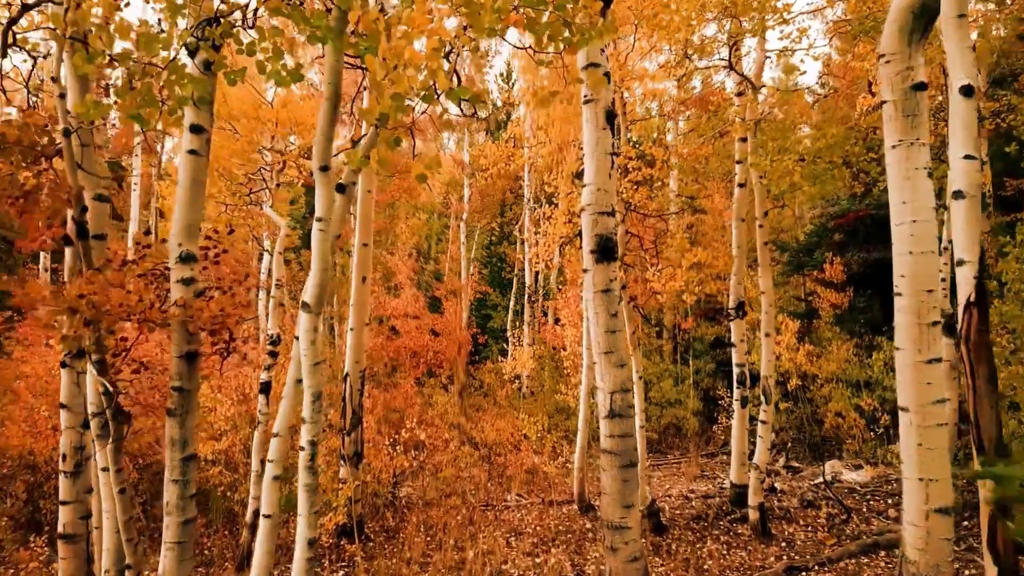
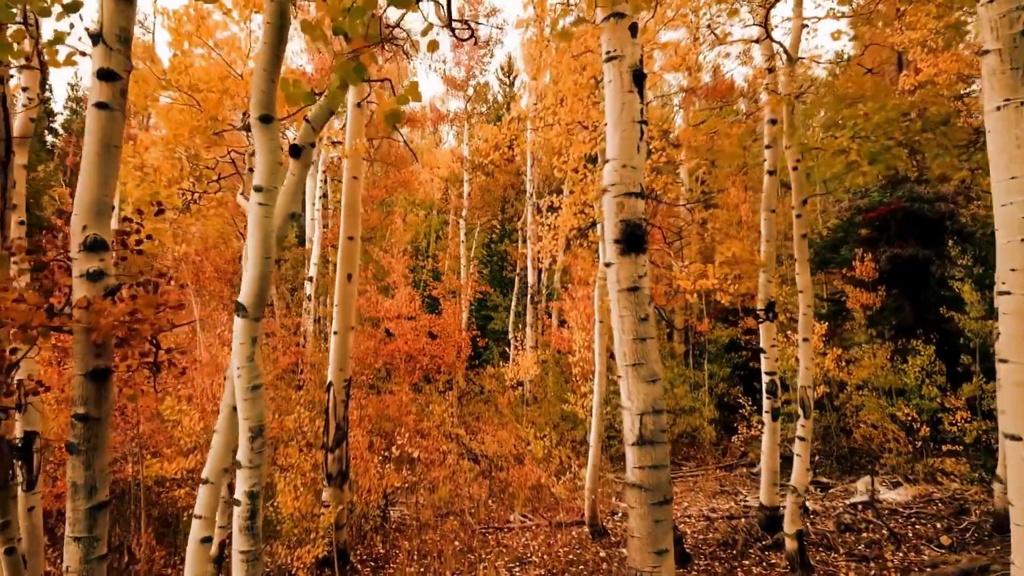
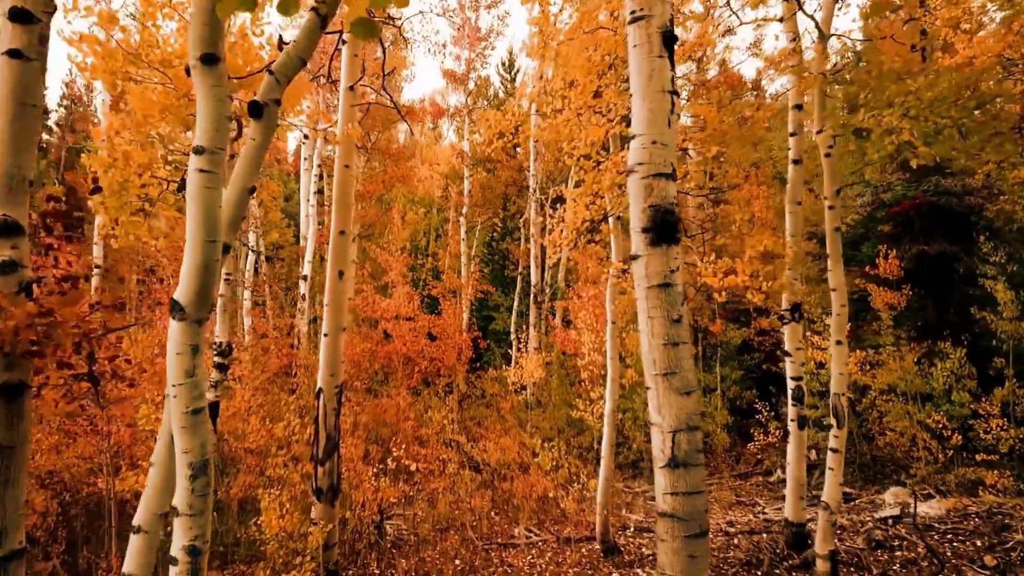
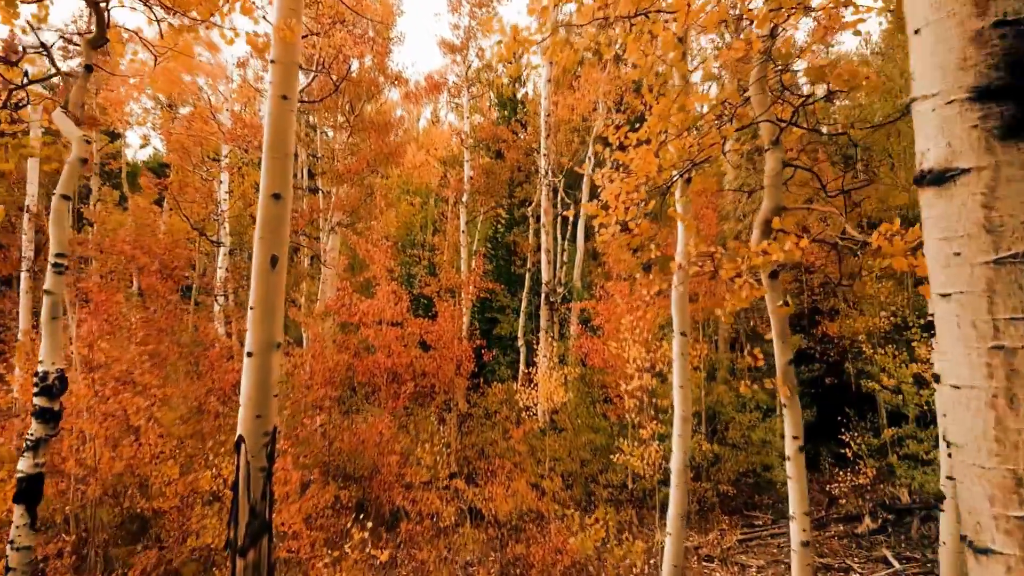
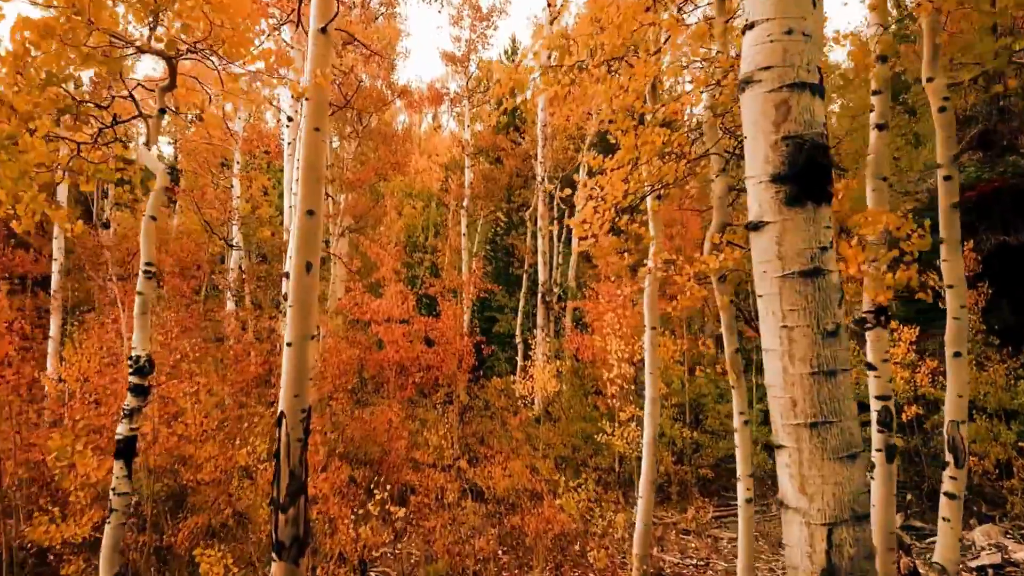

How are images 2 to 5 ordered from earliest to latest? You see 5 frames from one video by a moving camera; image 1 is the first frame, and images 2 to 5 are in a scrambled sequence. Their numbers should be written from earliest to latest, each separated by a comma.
2, 3, 5, 4
